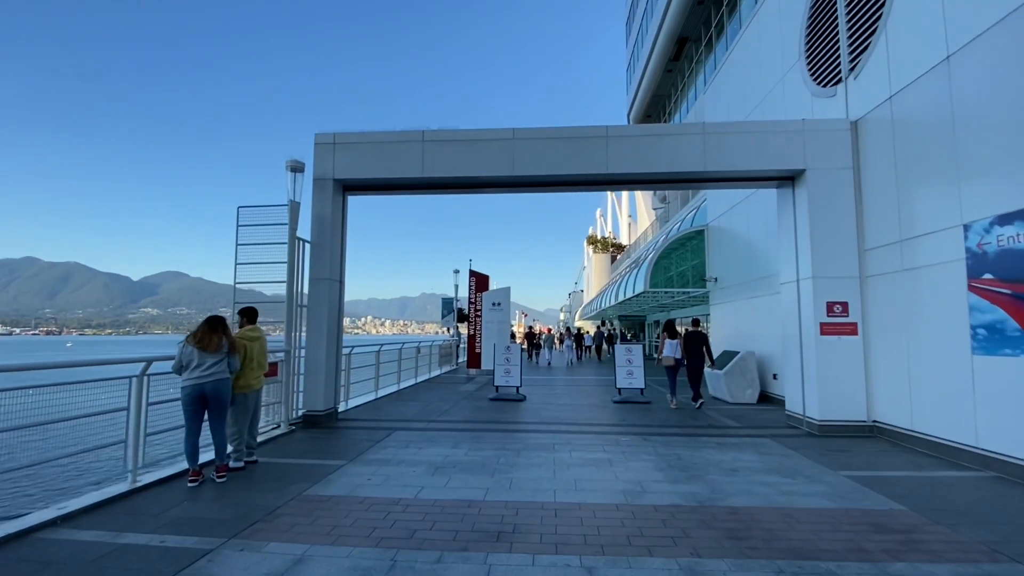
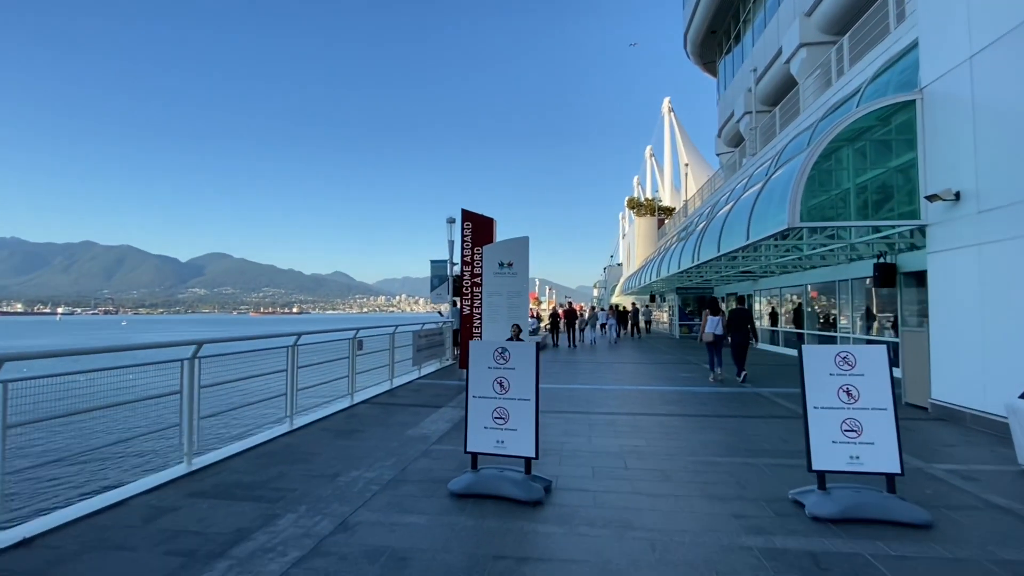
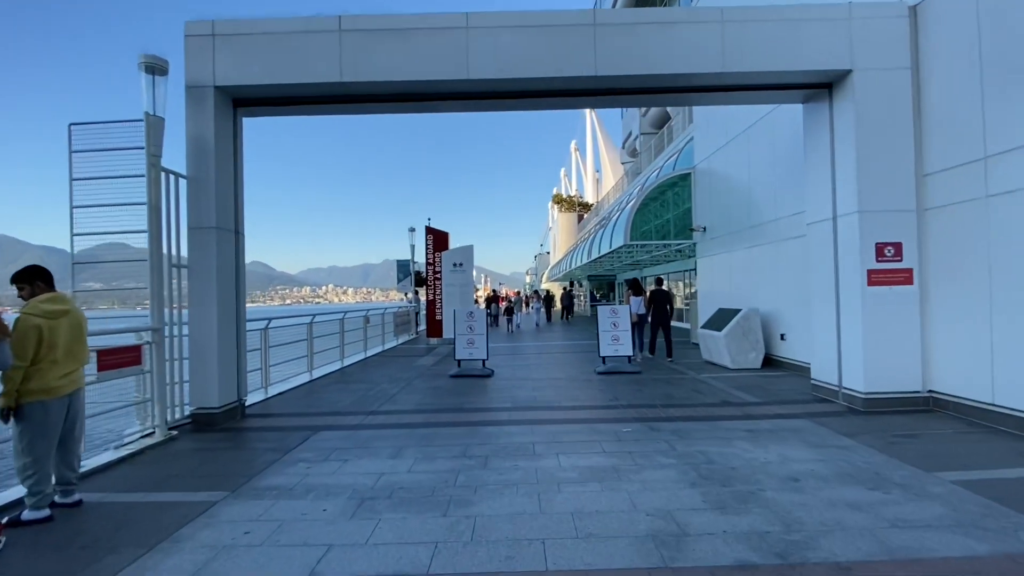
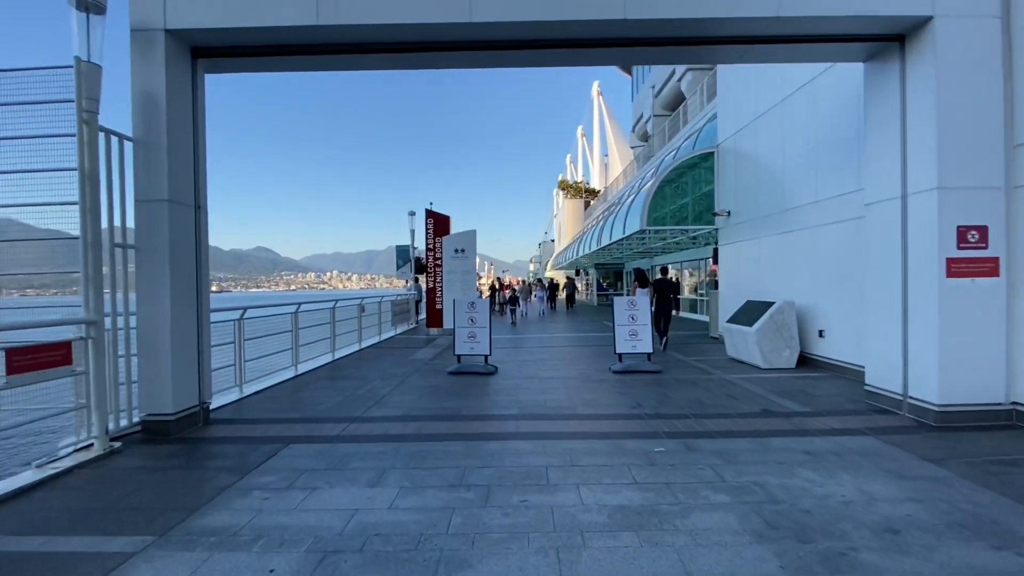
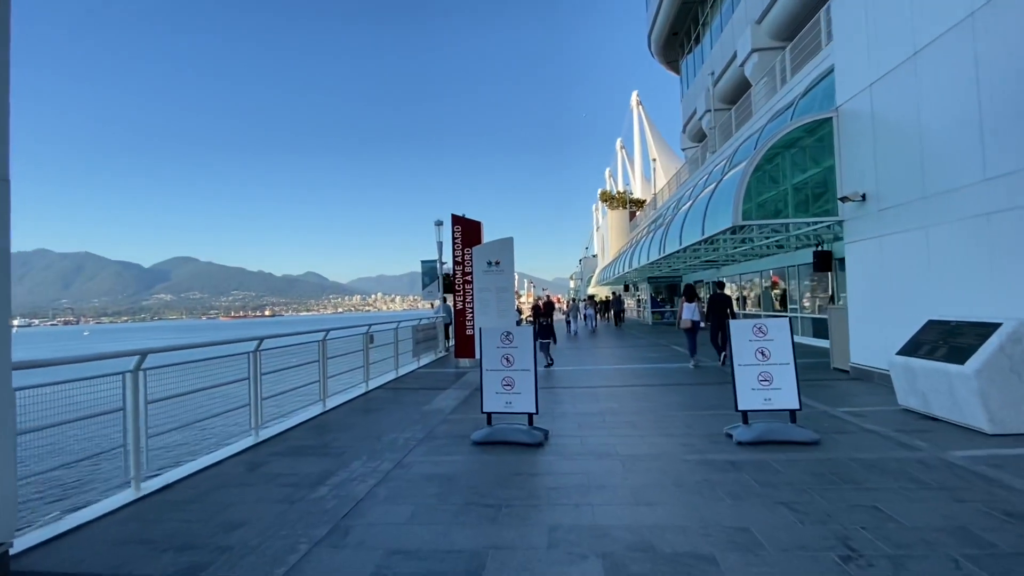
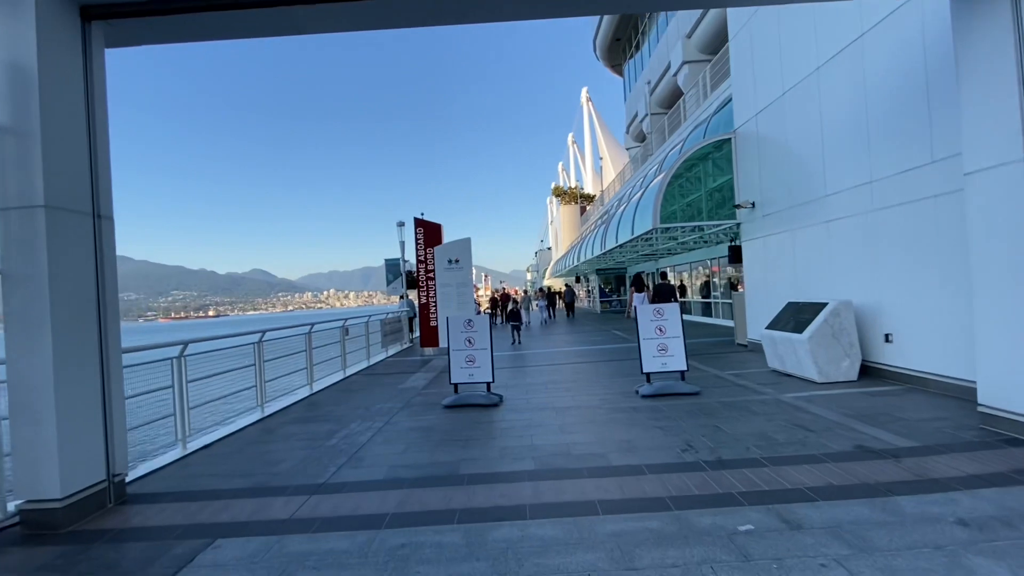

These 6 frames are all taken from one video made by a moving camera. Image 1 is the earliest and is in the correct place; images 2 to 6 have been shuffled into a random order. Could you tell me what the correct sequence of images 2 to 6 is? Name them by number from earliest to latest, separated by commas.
3, 4, 6, 5, 2
